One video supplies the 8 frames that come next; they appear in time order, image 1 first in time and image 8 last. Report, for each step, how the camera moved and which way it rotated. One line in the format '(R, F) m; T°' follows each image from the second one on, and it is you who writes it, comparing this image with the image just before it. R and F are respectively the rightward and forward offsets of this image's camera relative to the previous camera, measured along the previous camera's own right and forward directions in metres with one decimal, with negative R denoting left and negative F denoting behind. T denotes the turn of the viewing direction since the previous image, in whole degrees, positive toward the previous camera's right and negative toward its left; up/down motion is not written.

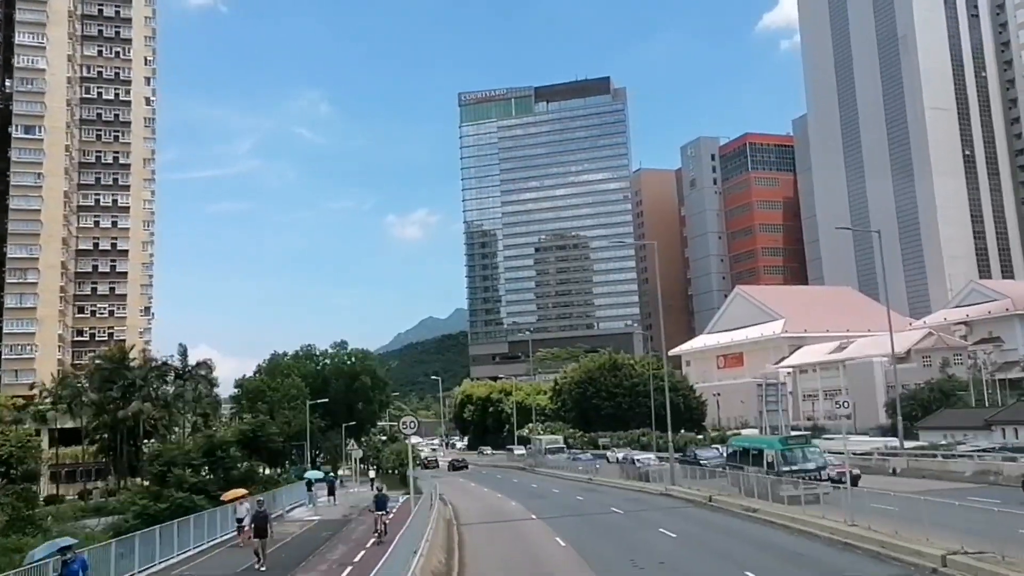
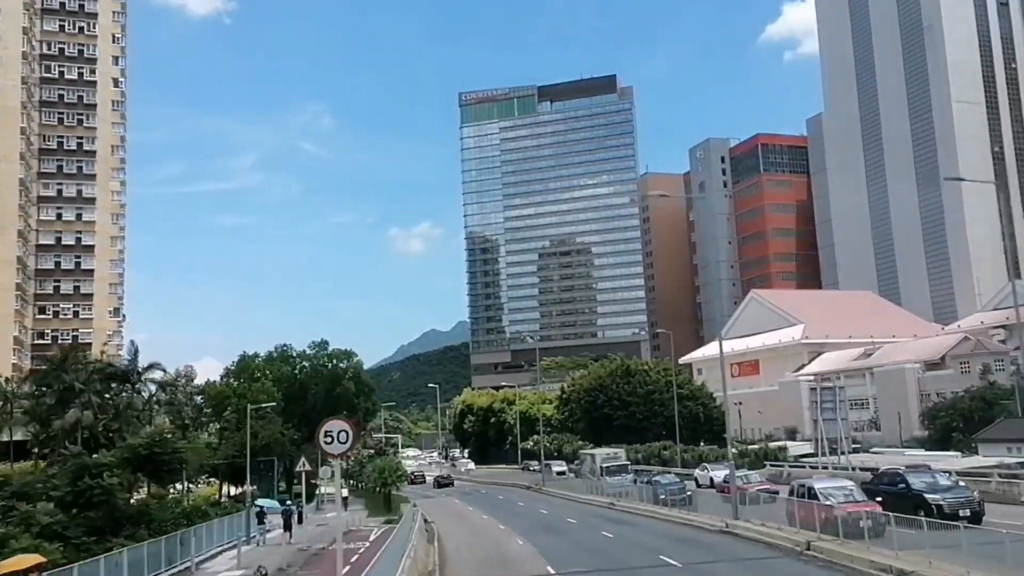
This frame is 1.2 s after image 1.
(-0.1, +9.4) m; 0°
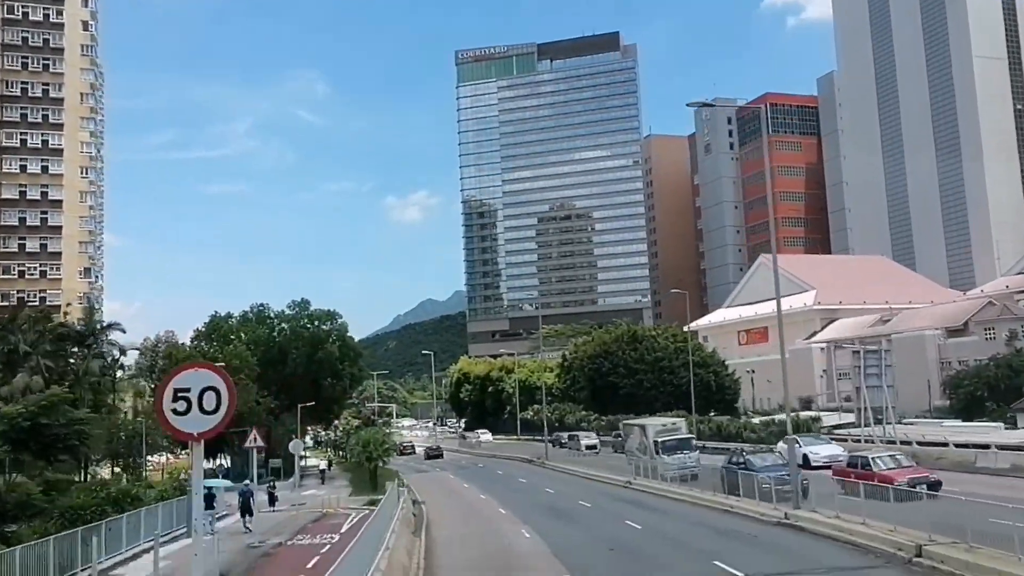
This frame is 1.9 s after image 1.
(-0.2, +6.0) m; 0°
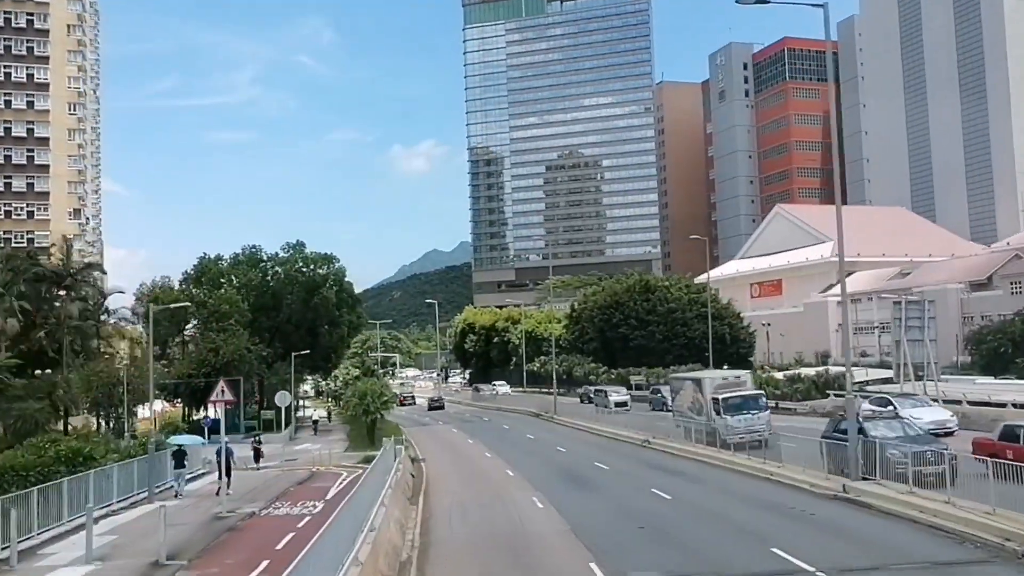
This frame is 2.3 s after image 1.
(-0.2, +3.6) m; 0°
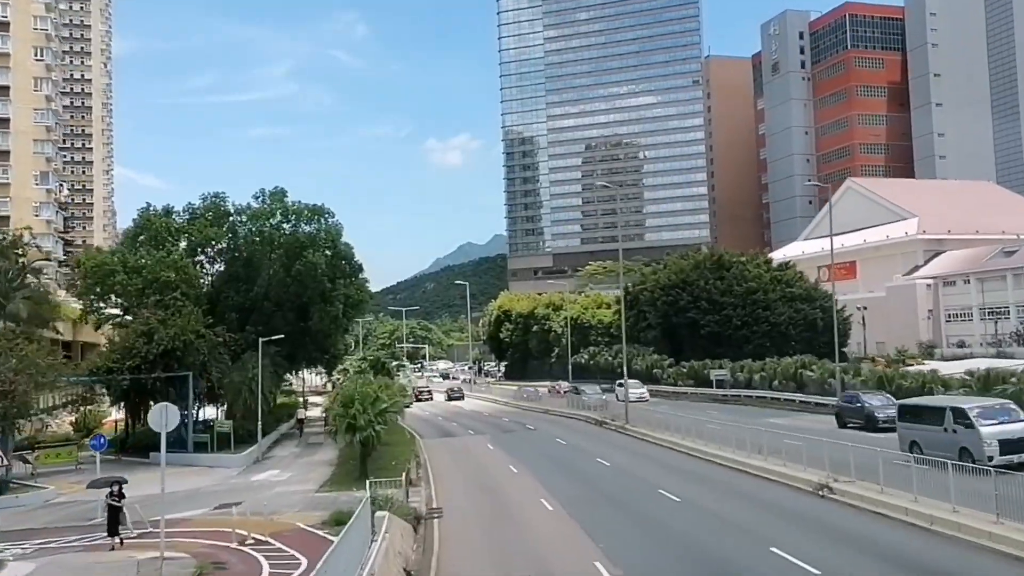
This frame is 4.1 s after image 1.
(-1.0, +14.7) m; -2°
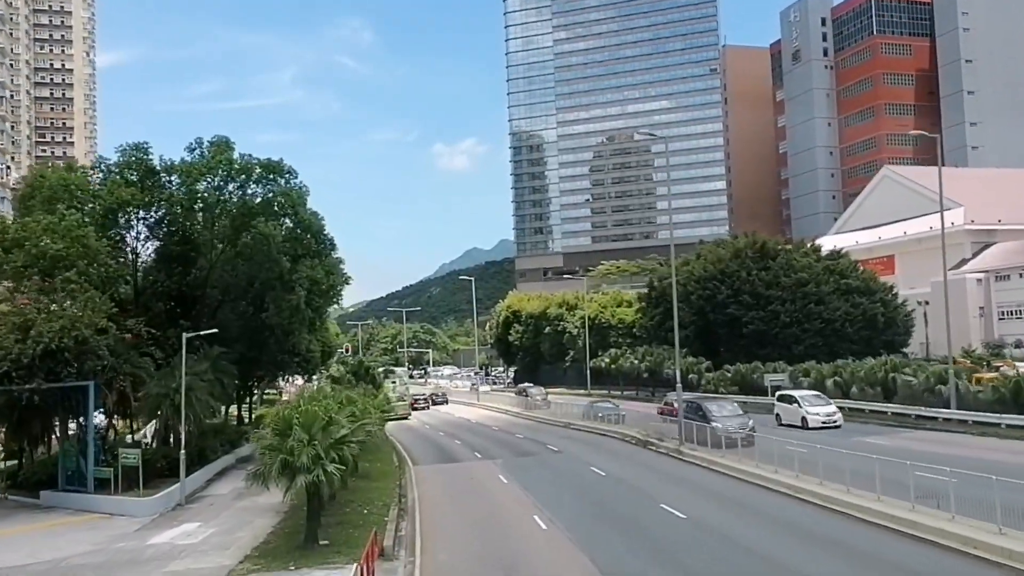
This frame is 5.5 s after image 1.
(-0.4, +9.5) m; 0°
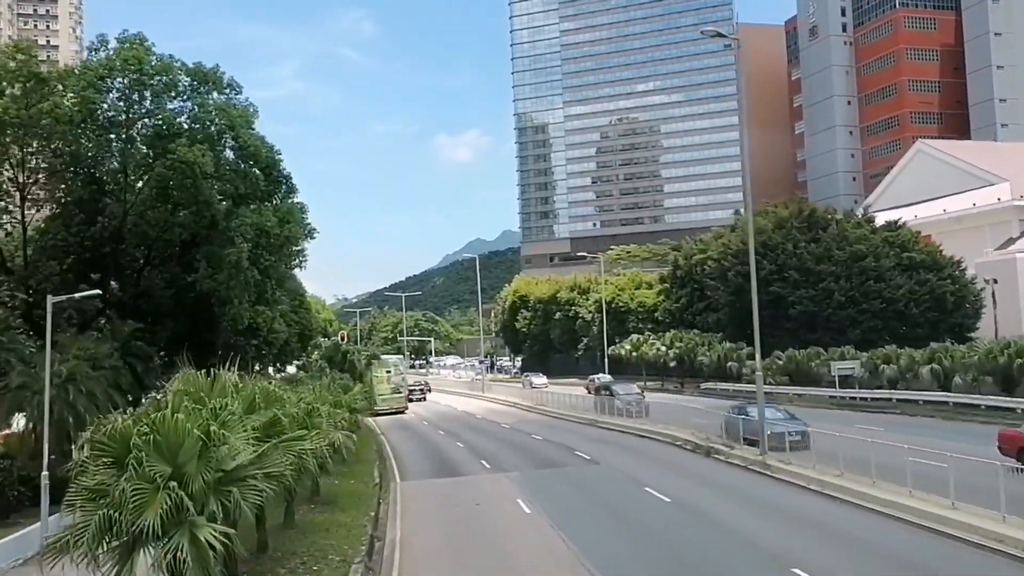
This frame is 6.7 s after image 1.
(-0.4, +8.3) m; 0°
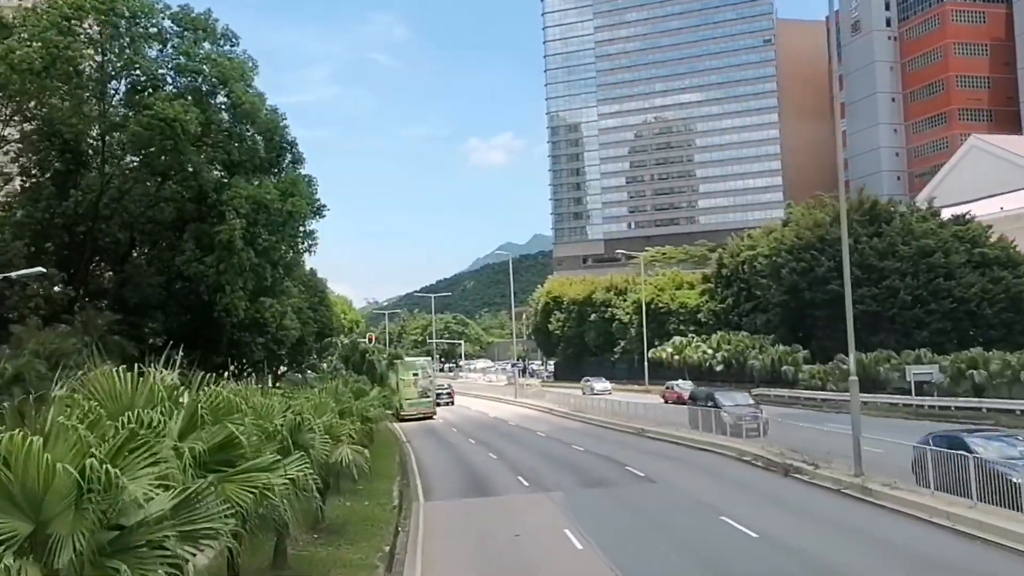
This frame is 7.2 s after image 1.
(-0.3, +3.7) m; -2°
